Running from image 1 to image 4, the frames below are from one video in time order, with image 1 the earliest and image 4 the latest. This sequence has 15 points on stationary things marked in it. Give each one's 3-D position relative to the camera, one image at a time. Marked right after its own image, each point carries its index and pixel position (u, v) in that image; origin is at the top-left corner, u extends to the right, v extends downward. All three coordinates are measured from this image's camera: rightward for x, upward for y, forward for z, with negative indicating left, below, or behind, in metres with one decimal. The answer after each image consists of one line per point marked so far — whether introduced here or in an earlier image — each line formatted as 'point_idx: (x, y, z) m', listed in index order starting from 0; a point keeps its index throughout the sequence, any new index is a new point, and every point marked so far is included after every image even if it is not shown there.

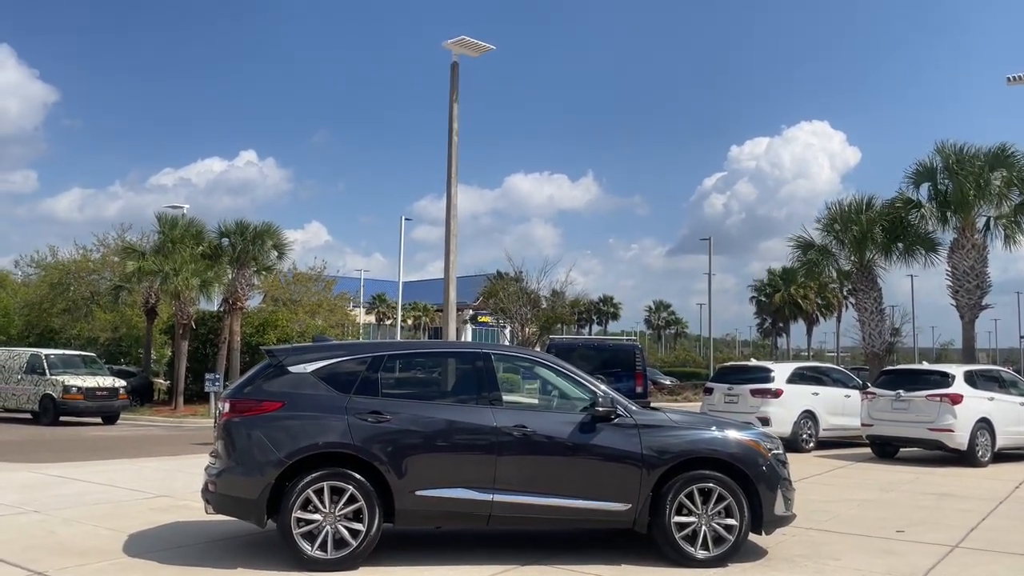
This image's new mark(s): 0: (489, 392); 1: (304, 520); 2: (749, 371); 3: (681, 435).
0: (-0.2, -0.9, +7.3) m
1: (-1.6, -1.8, +6.9) m
2: (+5.1, -1.8, +18.9) m
3: (+1.4, -1.2, +7.4) m
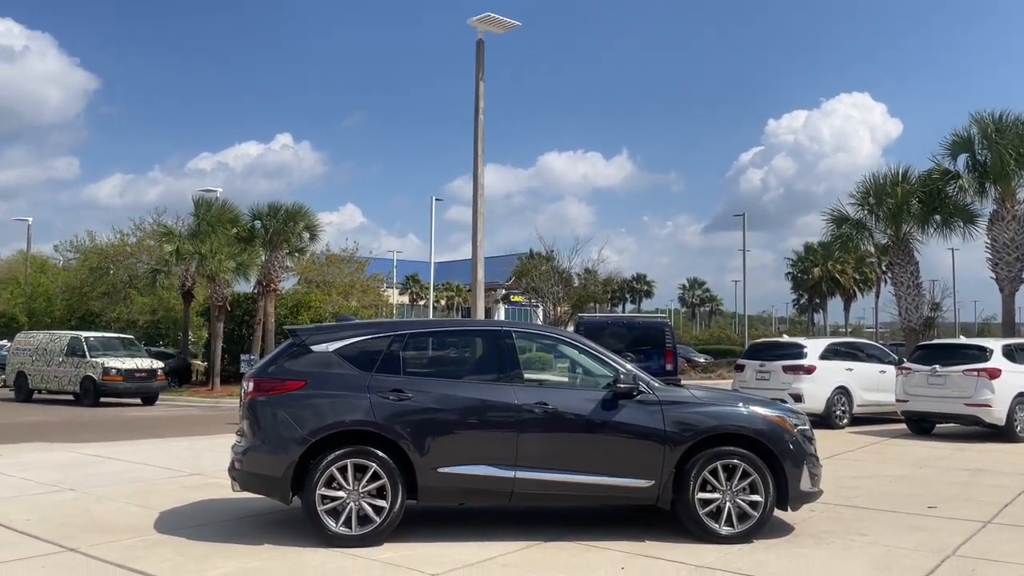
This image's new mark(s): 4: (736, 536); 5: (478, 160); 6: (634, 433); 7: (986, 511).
0: (0.0, -0.7, +7.3) m
1: (-1.5, -1.7, +7.0) m
2: (+5.8, -1.3, +18.7) m
3: (+1.6, -1.0, +7.4) m
4: (+1.8, -2.0, +7.2) m
5: (-0.7, +2.8, +19.0) m
6: (+1.0, -1.2, +7.2) m
7: (+4.8, -2.3, +9.0) m
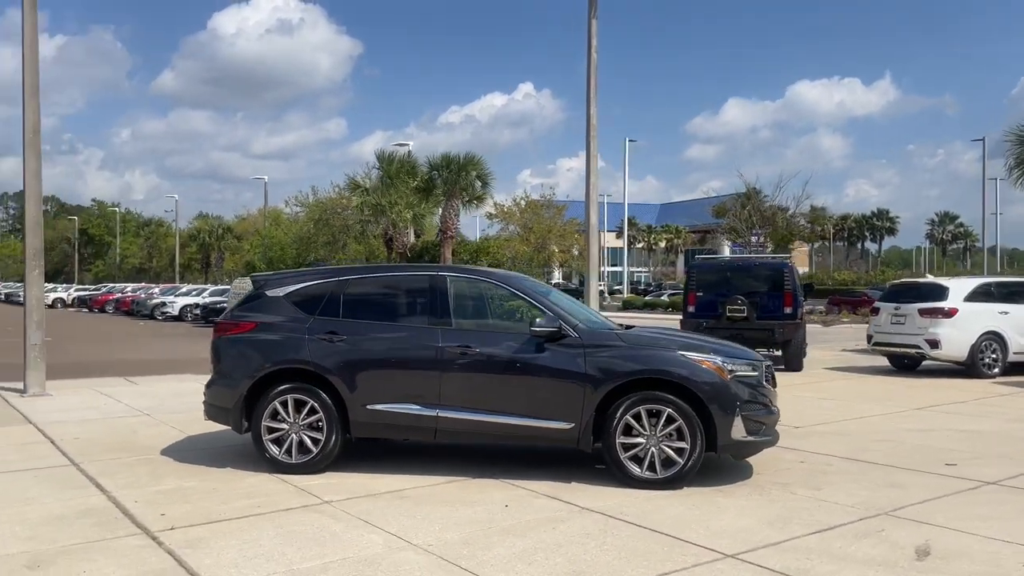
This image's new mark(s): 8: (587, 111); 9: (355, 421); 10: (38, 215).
0: (-0.6, -0.2, +7.6) m
1: (-2.1, -1.2, +7.7) m
2: (+8.0, 0.0, +17.1) m
3: (+1.0, -0.5, +7.2) m
4: (+1.2, -1.6, +7.1) m
5: (+1.7, +4.0, +18.8) m
6: (+0.3, -0.7, +7.3) m
7: (+4.5, -1.7, +8.0) m
8: (+1.6, +3.8, +18.8) m
9: (-1.3, -1.1, +7.5) m
10: (-7.3, +1.1, +13.5) m
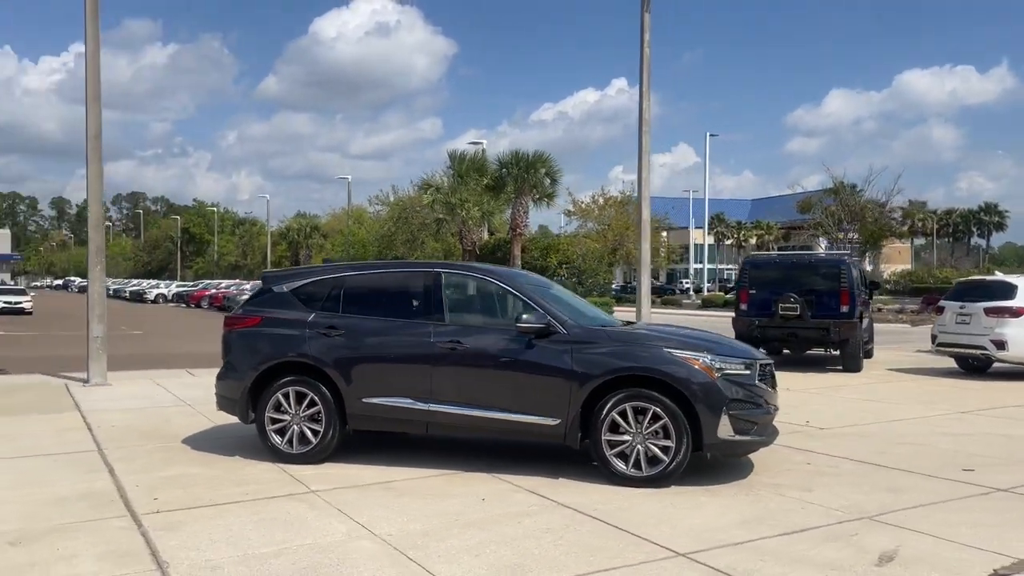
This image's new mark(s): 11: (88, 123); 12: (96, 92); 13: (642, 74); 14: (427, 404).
0: (-0.7, -0.2, +7.7) m
1: (-2.1, -1.2, +7.9) m
2: (+8.8, 0.0, +16.3) m
3: (+0.9, -0.5, +7.2) m
4: (+1.0, -1.5, +7.0) m
5: (+2.8, +4.1, +18.6) m
6: (+0.2, -0.7, +7.3) m
7: (+4.5, -1.6, +7.6) m
8: (+2.7, +3.8, +18.6) m
9: (-1.4, -1.1, +7.7) m
10: (-6.7, +1.2, +14.2) m
11: (-6.9, +2.7, +14.2) m
12: (-6.7, +3.1, +14.2) m
13: (+2.7, +4.6, +18.8) m
14: (-0.7, -1.0, +7.5) m
